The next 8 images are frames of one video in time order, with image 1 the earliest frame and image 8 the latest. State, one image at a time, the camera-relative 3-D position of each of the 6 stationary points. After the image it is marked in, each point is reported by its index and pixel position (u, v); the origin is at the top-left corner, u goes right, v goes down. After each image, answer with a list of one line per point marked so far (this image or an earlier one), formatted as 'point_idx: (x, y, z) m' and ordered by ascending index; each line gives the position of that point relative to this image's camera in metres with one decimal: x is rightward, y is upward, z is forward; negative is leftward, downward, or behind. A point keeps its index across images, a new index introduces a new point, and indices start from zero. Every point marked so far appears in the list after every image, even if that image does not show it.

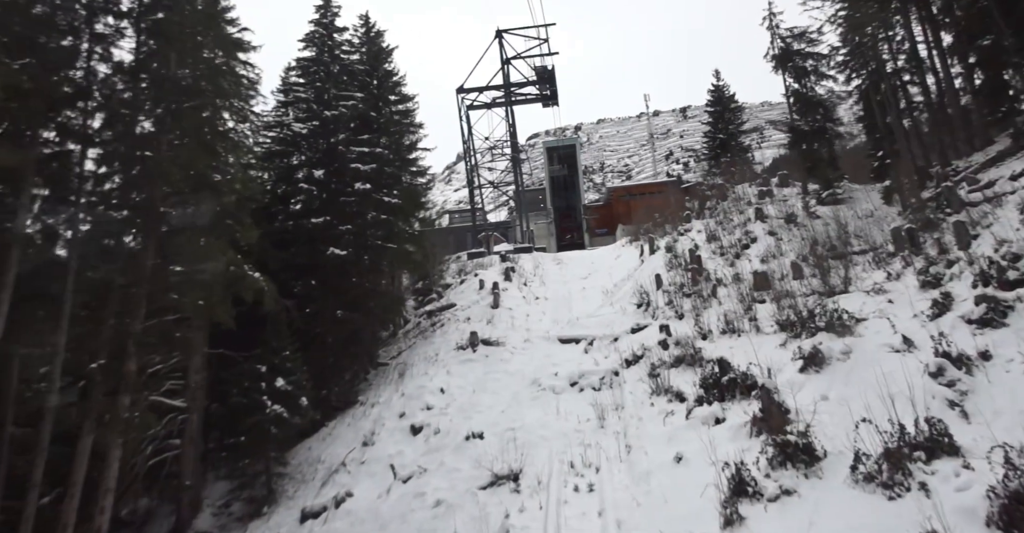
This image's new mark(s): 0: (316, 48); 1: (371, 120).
0: (-4.6, +5.2, +12.9) m
1: (-3.4, +3.6, +13.3) m
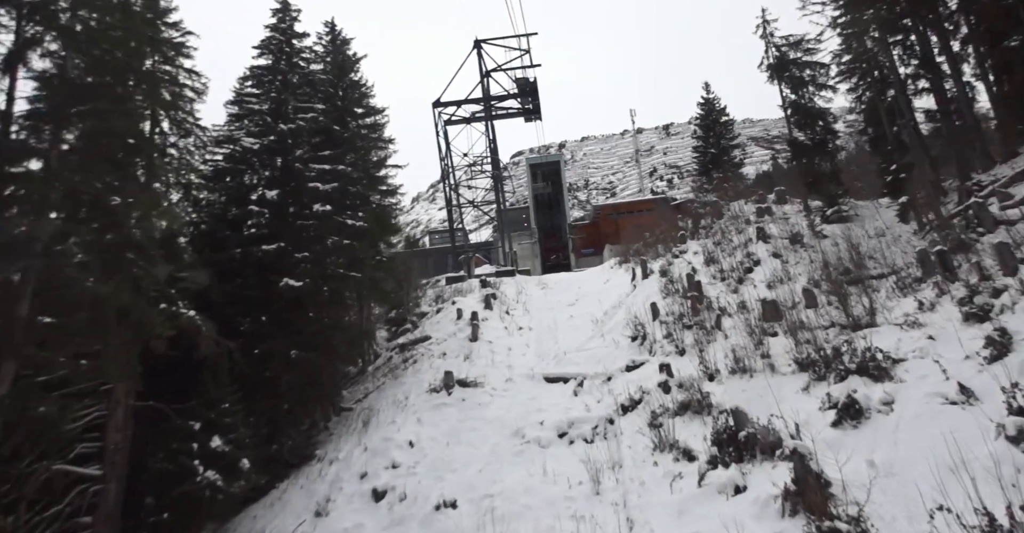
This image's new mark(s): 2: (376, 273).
0: (-5.1, +4.5, +11.6) m
1: (-3.9, +2.9, +12.0) m
2: (-3.0, -0.2, +12.2) m
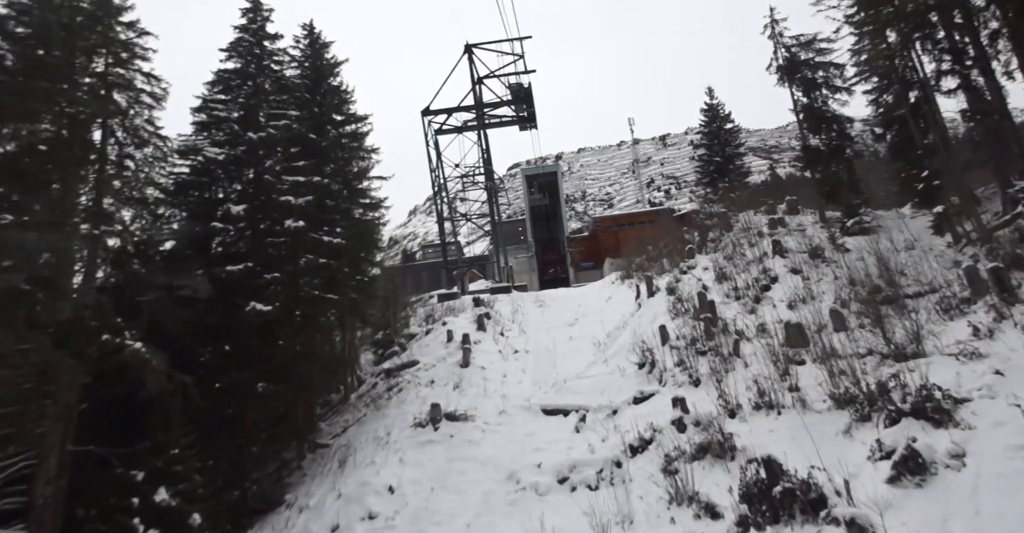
0: (-5.2, +4.1, +10.6) m
1: (-4.1, +2.5, +11.0) m
2: (-3.1, -0.6, +11.1) m
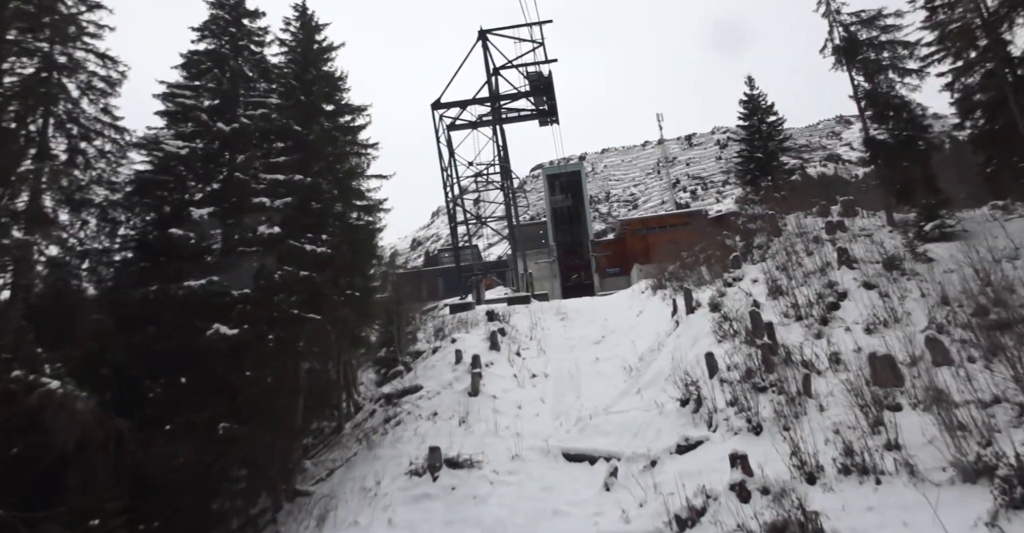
0: (-5.0, +3.9, +9.2) m
1: (-3.8, +2.3, +9.6) m
2: (-2.9, -0.8, +9.6) m
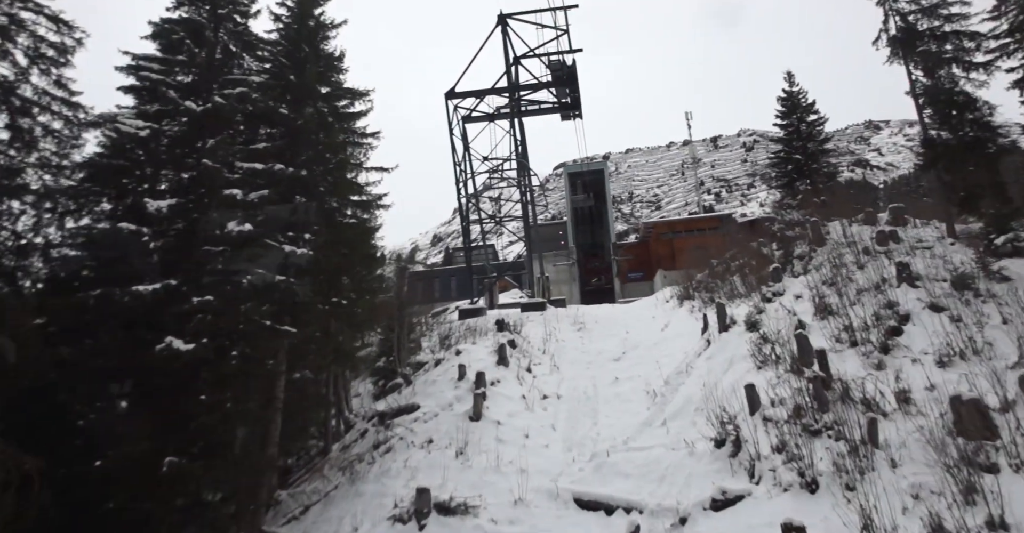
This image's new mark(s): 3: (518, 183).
0: (-4.7, +3.8, +8.2) m
1: (-3.6, +2.2, +8.5) m
2: (-2.7, -0.9, +8.5) m
3: (+0.2, +2.7, +17.7) m
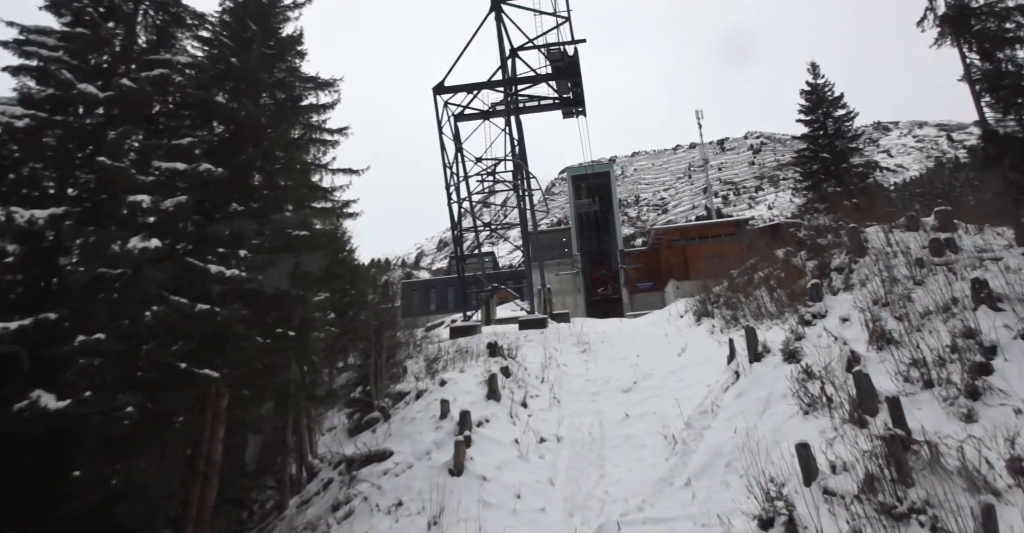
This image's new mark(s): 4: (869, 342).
0: (-4.9, +3.6, +6.7) m
1: (-3.7, +2.0, +7.0) m
2: (-2.9, -1.1, +7.0) m
3: (+0.1, +2.4, +16.2) m
4: (+4.8, -1.0, +7.3) m
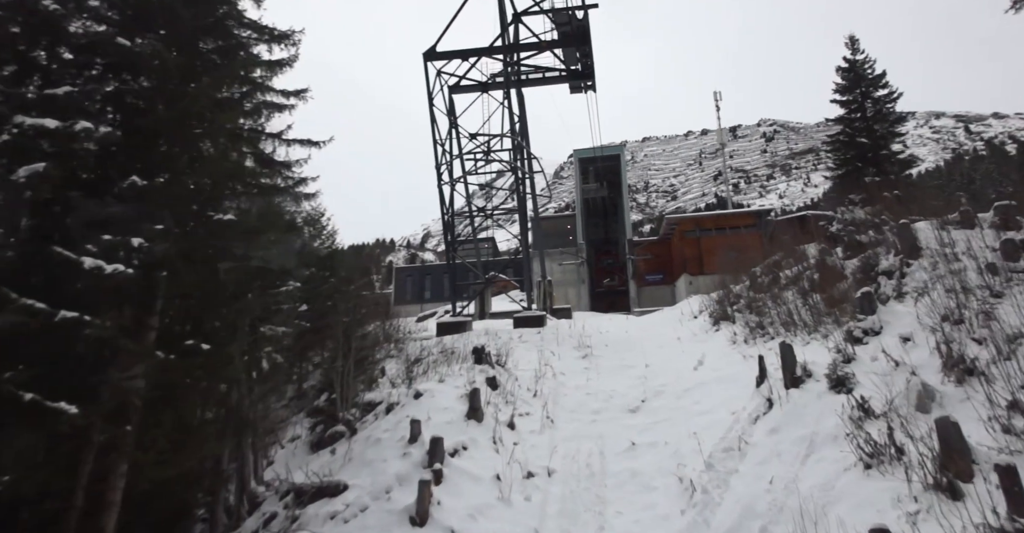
0: (-5.0, +3.7, +5.1) m
1: (-3.9, +2.0, +5.4) m
2: (-3.1, -1.1, +5.5) m
3: (+0.1, +2.6, +14.5) m
4: (+4.6, -1.1, +5.8) m
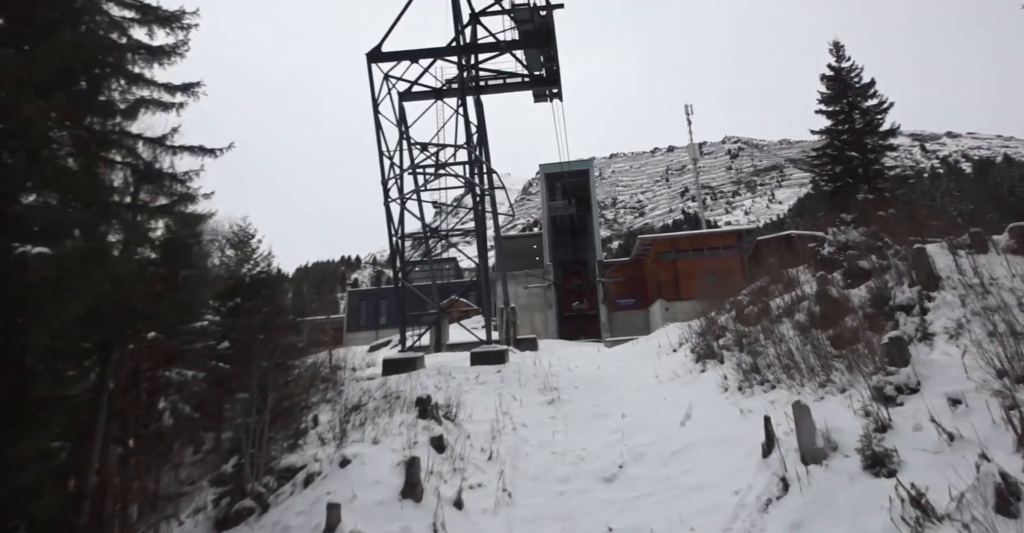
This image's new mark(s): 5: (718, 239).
0: (-5.5, +3.3, +3.3) m
1: (-4.4, +1.6, +3.6) m
2: (-3.6, -1.5, +3.7) m
3: (-0.9, +2.0, +13.0) m
4: (+4.1, -1.5, +4.3) m
5: (+6.7, +1.0, +18.2) m
